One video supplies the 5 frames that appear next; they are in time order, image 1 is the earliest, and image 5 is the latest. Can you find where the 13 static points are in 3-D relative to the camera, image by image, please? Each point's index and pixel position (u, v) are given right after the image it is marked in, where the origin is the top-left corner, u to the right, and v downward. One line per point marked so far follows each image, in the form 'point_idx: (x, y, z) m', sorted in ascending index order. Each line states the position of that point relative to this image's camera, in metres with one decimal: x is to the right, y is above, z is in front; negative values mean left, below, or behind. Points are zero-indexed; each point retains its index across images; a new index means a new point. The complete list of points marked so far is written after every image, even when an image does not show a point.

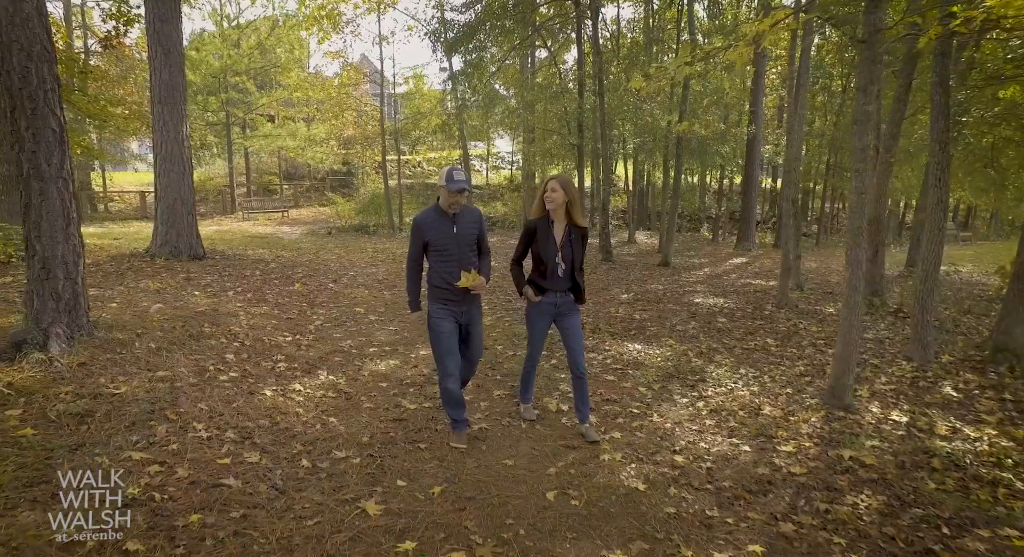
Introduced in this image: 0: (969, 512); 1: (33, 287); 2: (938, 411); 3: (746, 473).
0: (+2.8, -1.4, +3.9) m
1: (-3.6, -0.1, +4.7) m
2: (+4.0, -1.2, +5.8) m
3: (+1.7, -1.3, +4.4) m
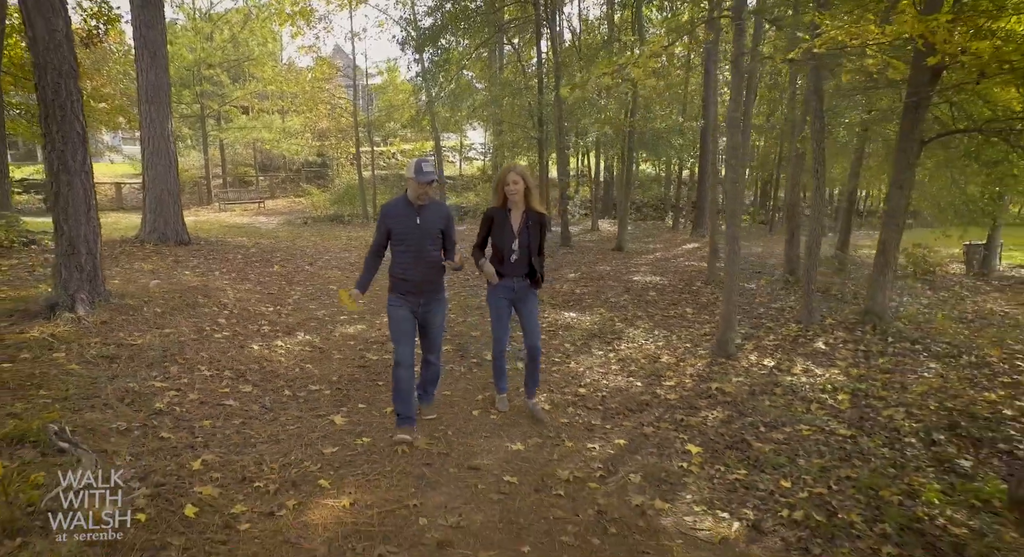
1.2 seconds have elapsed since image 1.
0: (+2.3, -1.1, +5.3) m
1: (-4.2, +0.2, +5.8) m
2: (+3.4, -0.9, +7.2) m
3: (+1.1, -1.0, +5.7) m
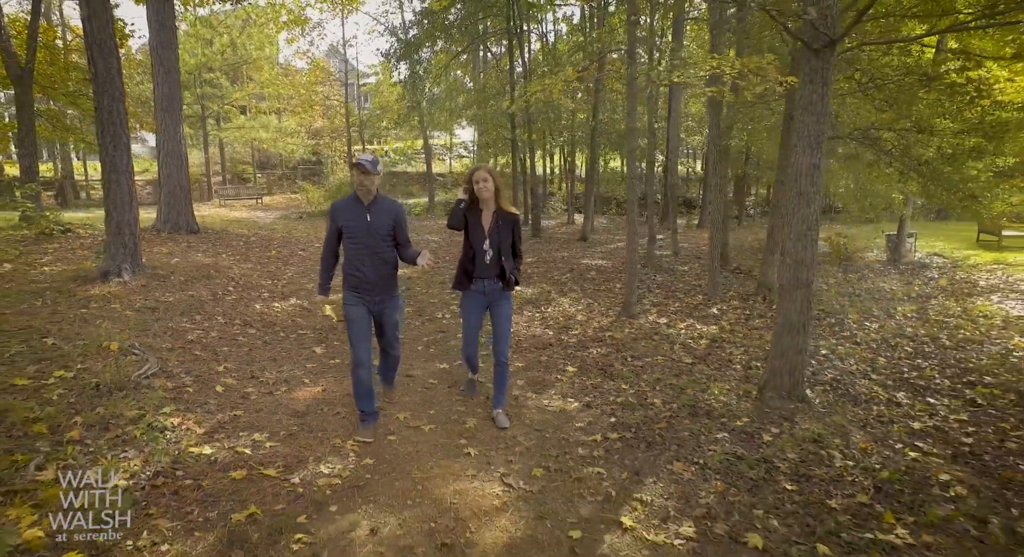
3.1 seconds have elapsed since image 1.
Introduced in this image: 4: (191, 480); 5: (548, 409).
0: (+1.6, -0.8, +7.2) m
1: (-4.9, +0.5, +7.6) m
2: (+2.6, -0.6, +9.1) m
3: (+0.4, -0.7, +7.6) m
4: (-1.9, -1.2, +3.7) m
5: (+0.3, -1.1, +5.3) m
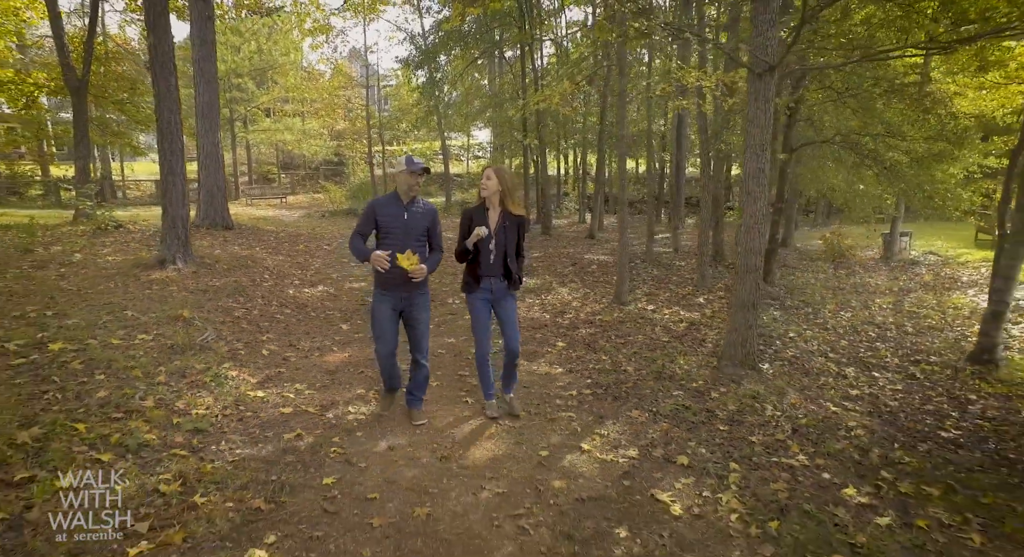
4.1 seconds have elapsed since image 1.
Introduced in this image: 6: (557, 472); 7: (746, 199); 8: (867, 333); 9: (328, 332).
0: (+1.6, -0.7, +8.2) m
1: (-4.9, +0.7, +8.8) m
2: (+2.7, -0.4, +10.0) m
3: (+0.4, -0.6, +8.6) m
4: (-2.0, -1.0, +4.8) m
5: (+0.2, -1.0, +6.3) m
6: (+0.3, -1.3, +4.1) m
7: (+2.3, +0.8, +6.1) m
8: (+5.2, -0.8, +9.2) m
9: (-2.2, -0.6, +7.4) m
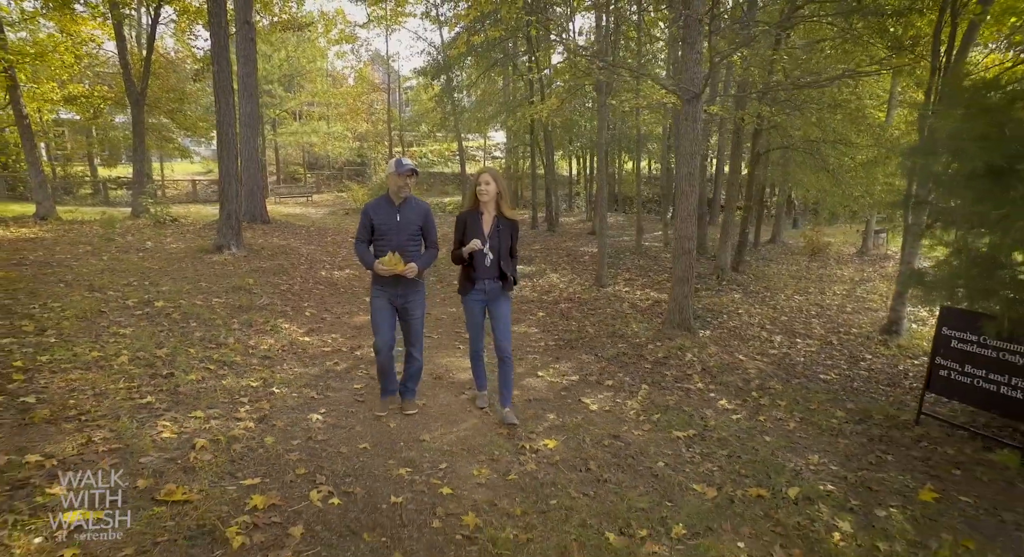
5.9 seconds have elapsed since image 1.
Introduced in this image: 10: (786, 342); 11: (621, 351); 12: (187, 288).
0: (+1.4, -0.4, +9.9) m
1: (-5.0, +1.0, +10.7) m
2: (+2.6, -0.2, +11.7) m
3: (+0.3, -0.3, +10.3) m
4: (-2.2, -0.8, +6.6) m
5: (+0.1, -0.7, +8.1) m
6: (0.0, -1.0, +5.9) m
7: (+2.1, +1.0, +7.8) m
8: (+5.1, -0.6, +10.7) m
9: (-2.3, -0.4, +9.2) m
10: (+3.8, -0.9, +8.6) m
11: (+1.3, -0.8, +7.1) m
12: (-4.2, -0.1, +8.0) m
